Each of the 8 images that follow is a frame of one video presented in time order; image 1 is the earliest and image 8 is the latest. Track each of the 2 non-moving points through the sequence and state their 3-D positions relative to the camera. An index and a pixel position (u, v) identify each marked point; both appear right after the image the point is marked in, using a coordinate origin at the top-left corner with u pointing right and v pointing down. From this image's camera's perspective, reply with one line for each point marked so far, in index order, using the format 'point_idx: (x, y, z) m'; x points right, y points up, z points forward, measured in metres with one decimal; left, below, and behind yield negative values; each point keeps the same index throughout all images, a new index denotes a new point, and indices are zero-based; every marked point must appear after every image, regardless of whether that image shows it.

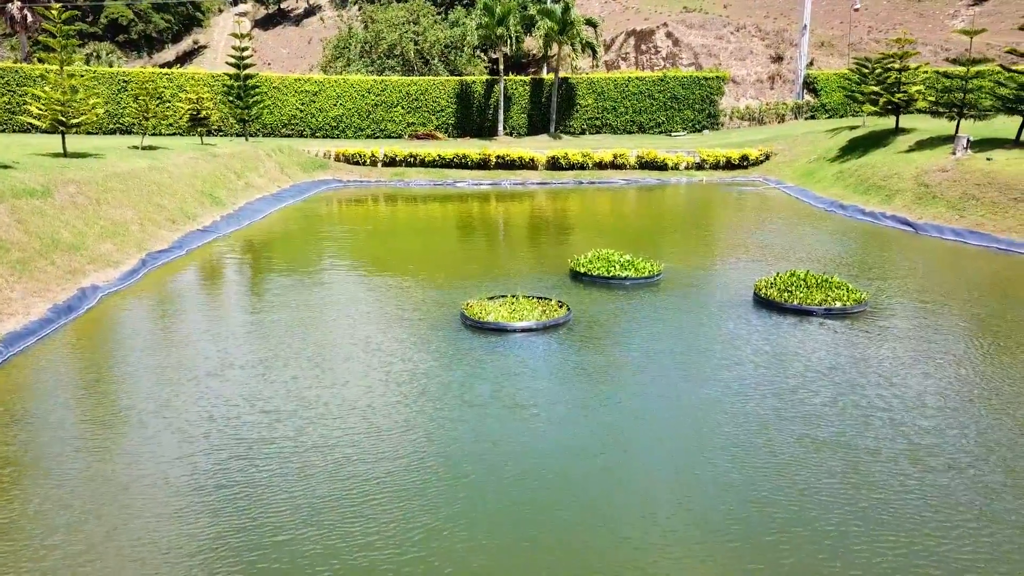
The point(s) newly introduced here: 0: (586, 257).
0: (+1.5, +0.6, +16.0) m
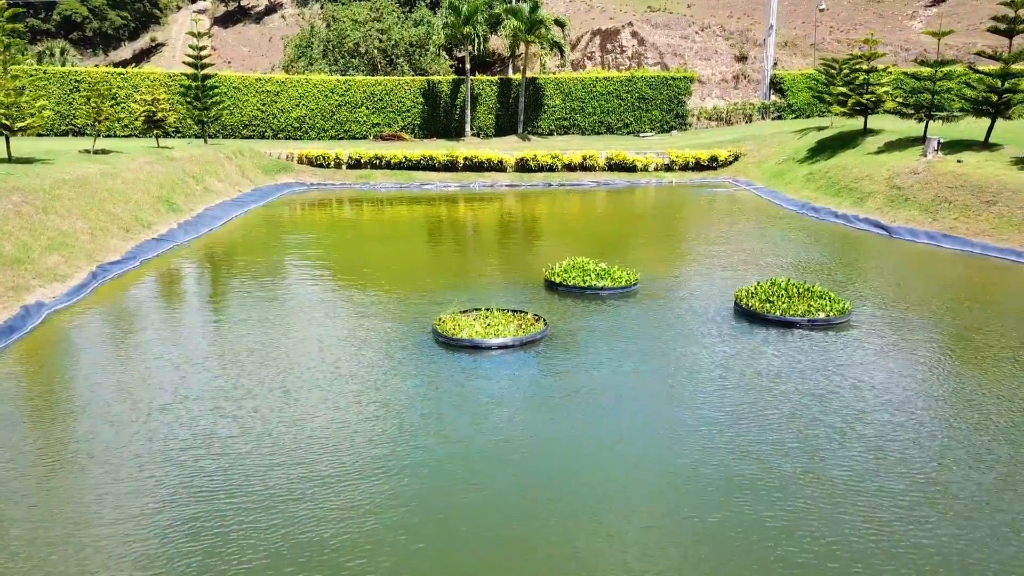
0: (+0.9, +0.4, +15.5) m
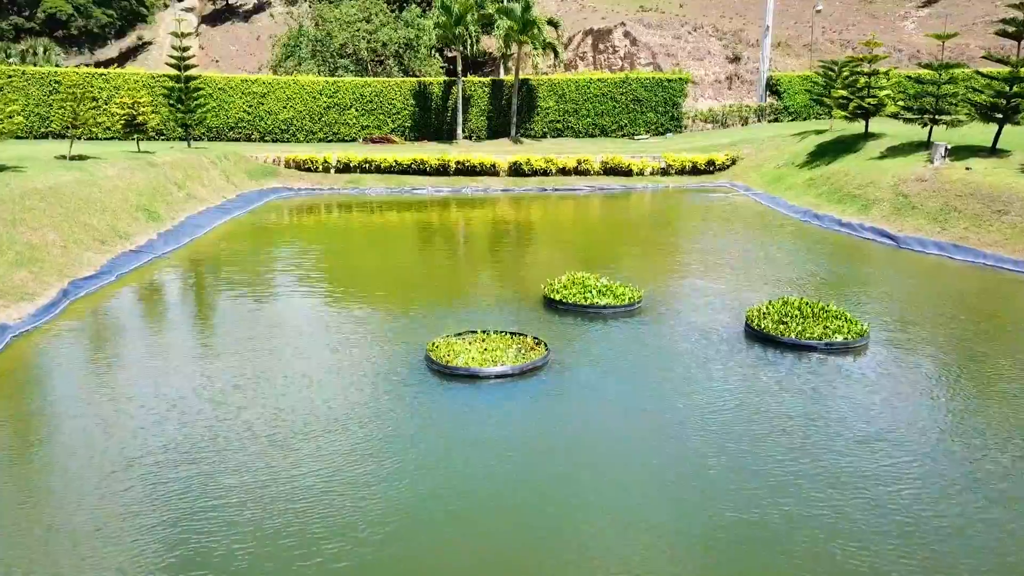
0: (+0.9, +0.1, +14.8) m
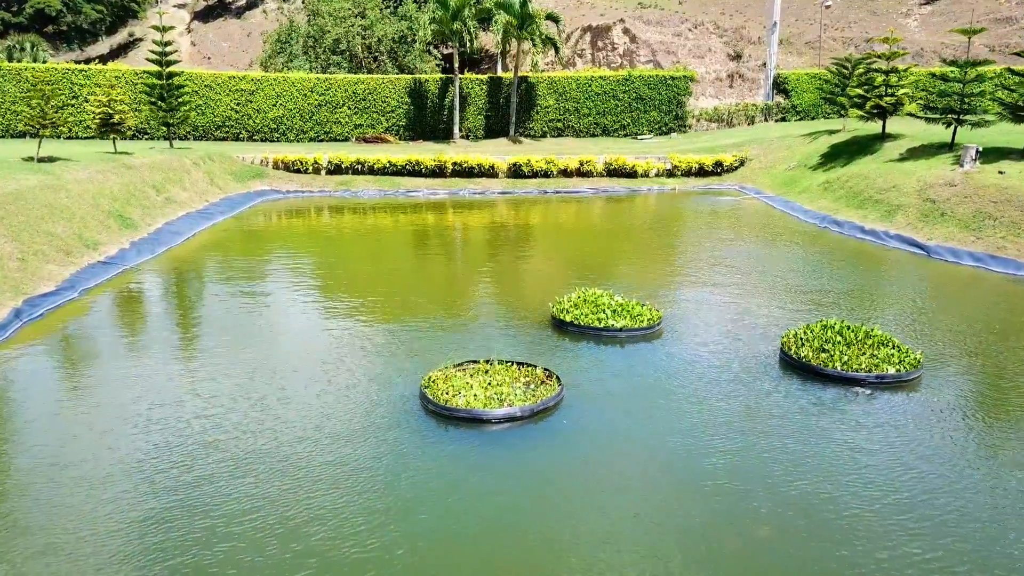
0: (+0.9, -0.2, +13.4) m
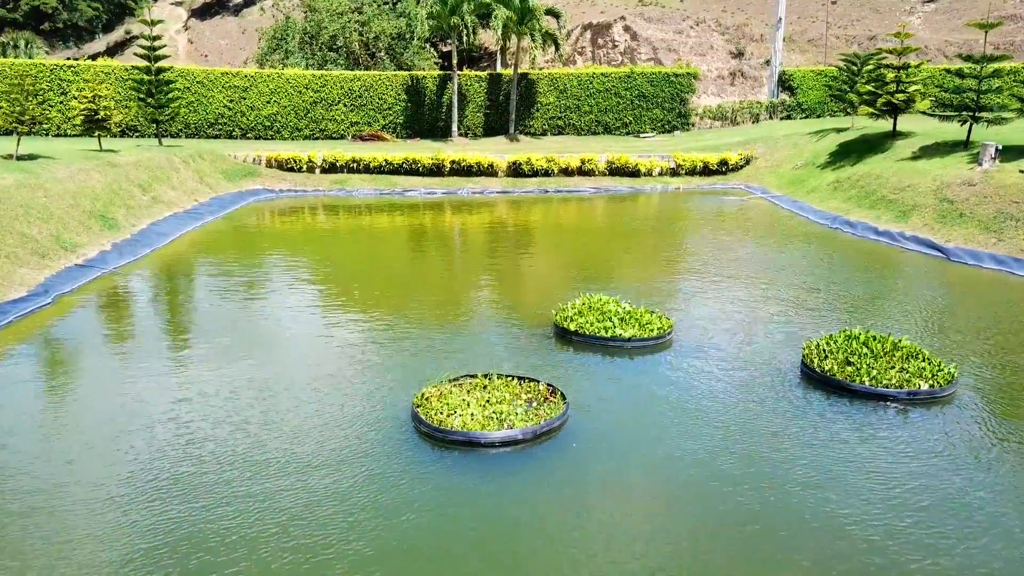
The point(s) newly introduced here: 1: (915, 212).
0: (+0.9, -0.3, +12.6) m
1: (+10.0, +1.9, +19.7) m
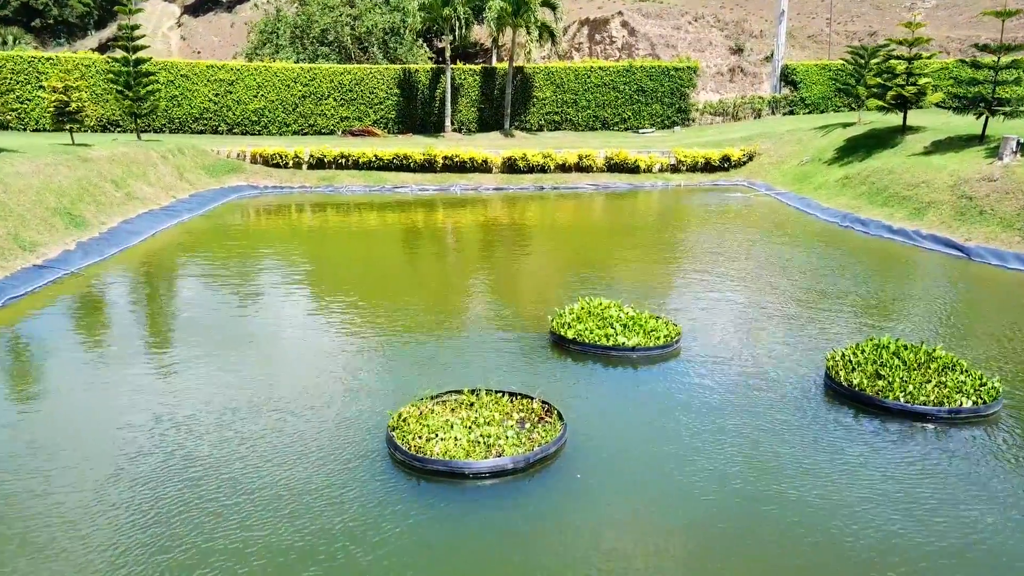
0: (+0.8, -0.3, +11.6) m
1: (+9.9, +1.9, +18.7) m
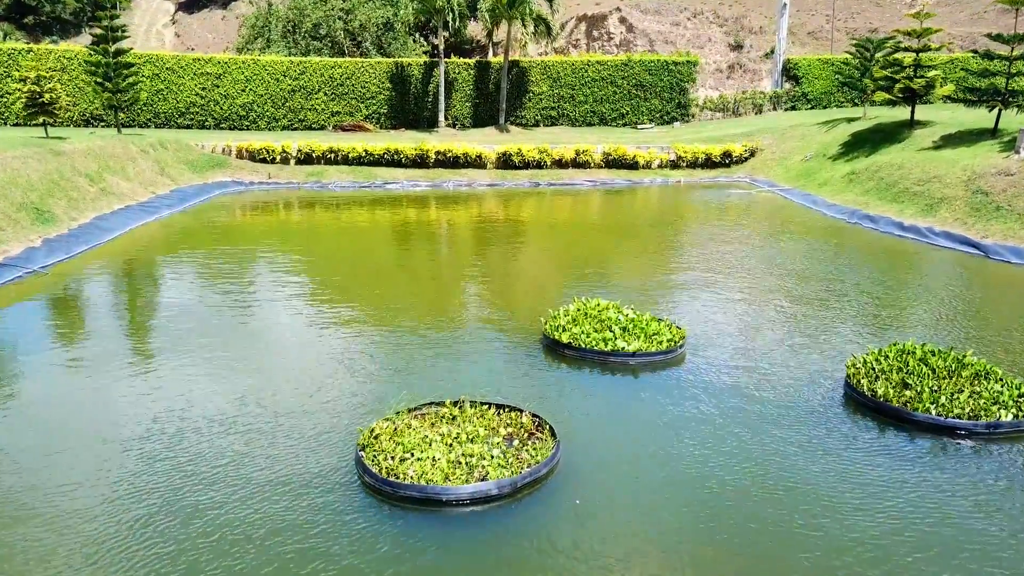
0: (+0.7, -0.3, +10.7) m
1: (+9.7, +1.9, +17.8) m
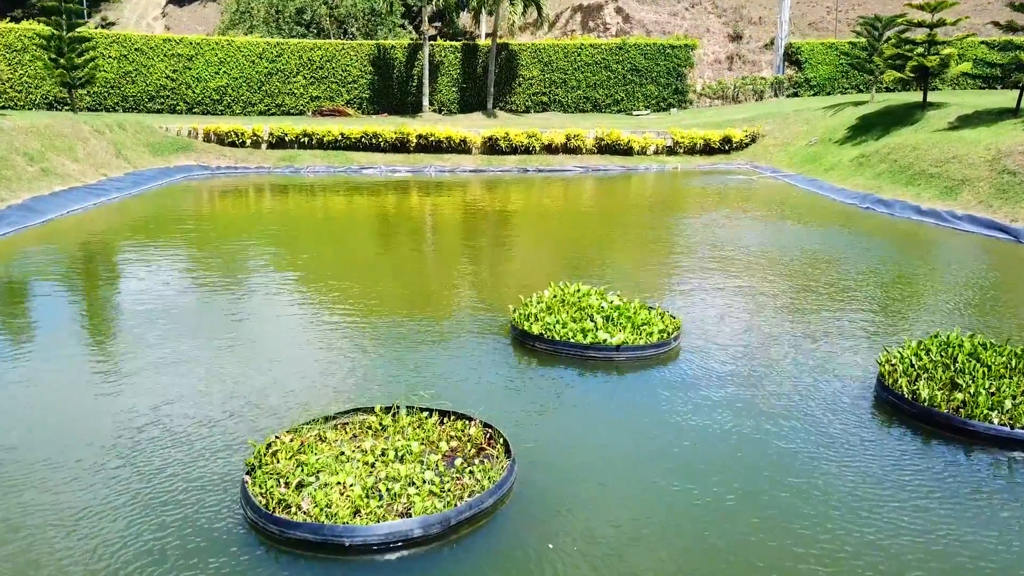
0: (+0.3, -0.1, +9.1) m
1: (+9.3, +2.1, +16.3) m
